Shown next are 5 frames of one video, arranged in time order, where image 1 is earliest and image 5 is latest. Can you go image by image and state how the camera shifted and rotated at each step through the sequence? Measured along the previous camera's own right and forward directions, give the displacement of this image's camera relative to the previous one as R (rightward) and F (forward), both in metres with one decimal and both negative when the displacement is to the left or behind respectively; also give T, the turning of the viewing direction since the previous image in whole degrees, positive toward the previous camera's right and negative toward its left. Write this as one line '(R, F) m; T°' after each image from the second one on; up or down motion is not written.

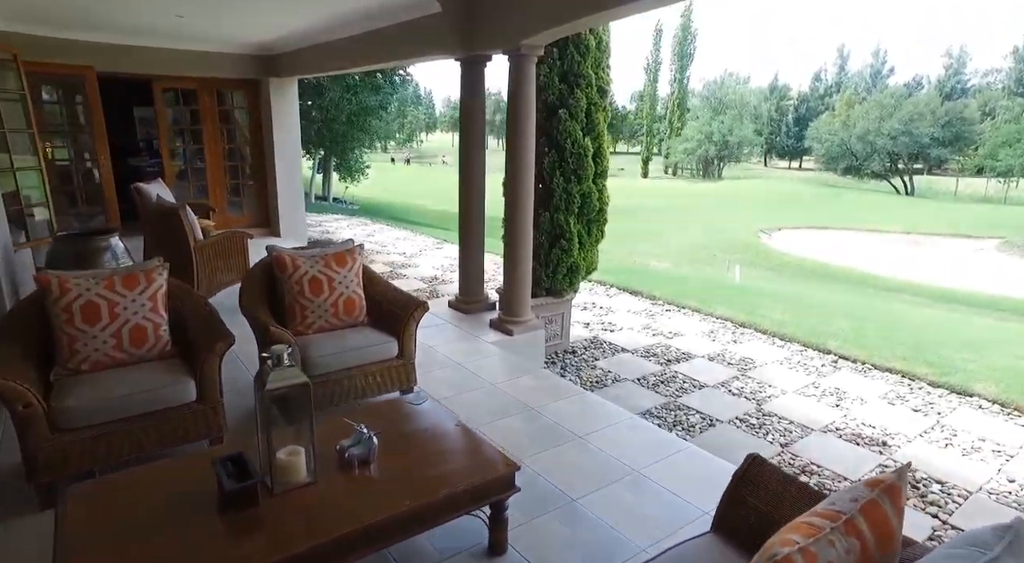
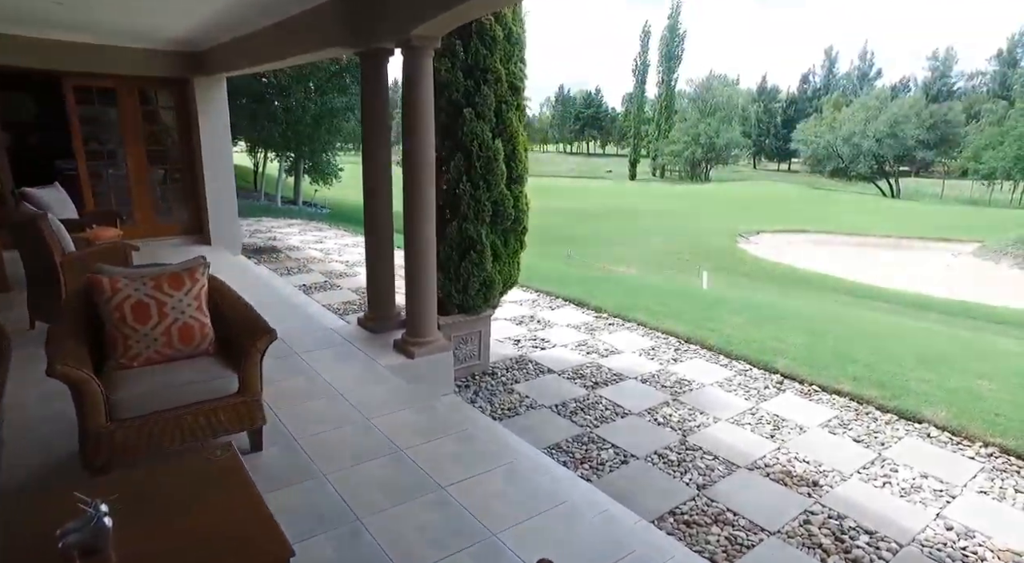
(+0.6, +0.4) m; +1°
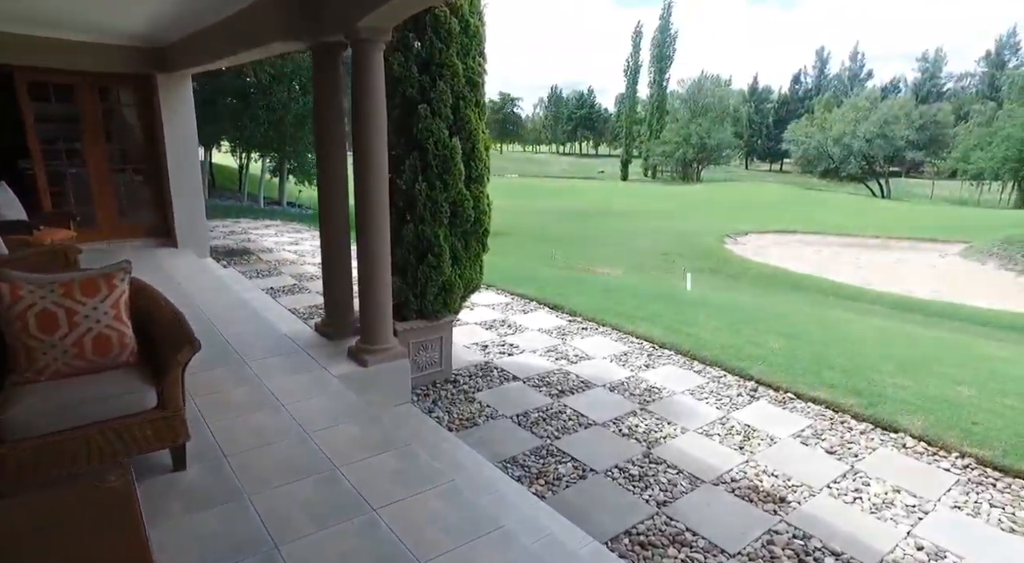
(+0.2, +0.2) m; +1°
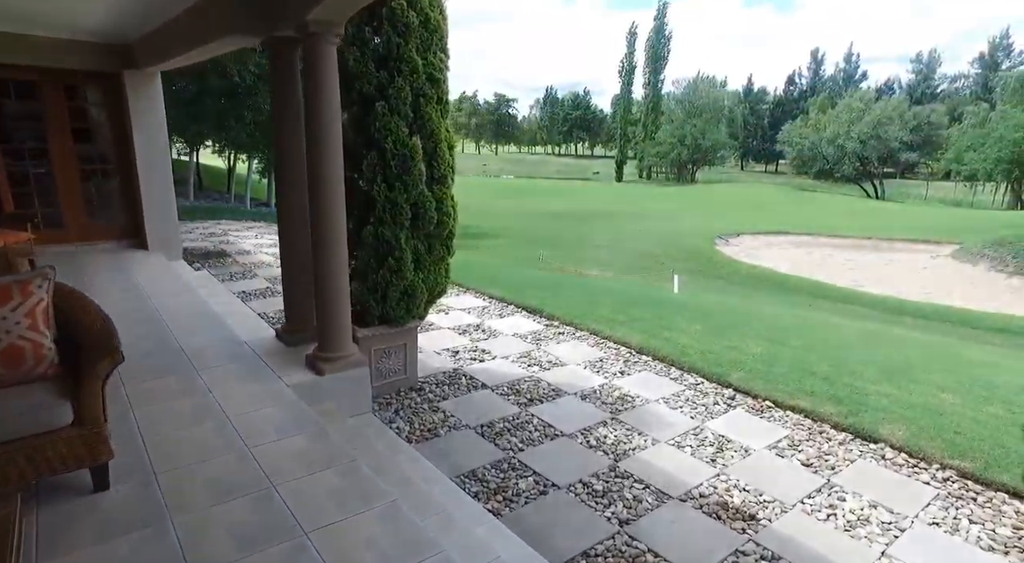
(+0.2, +0.2) m; 0°
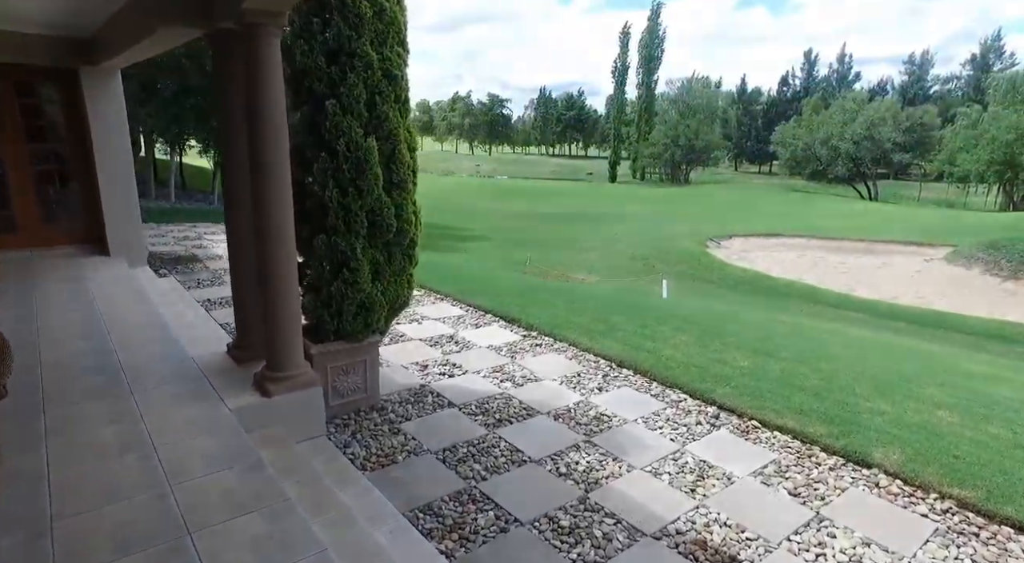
(+0.2, +0.3) m; 0°
